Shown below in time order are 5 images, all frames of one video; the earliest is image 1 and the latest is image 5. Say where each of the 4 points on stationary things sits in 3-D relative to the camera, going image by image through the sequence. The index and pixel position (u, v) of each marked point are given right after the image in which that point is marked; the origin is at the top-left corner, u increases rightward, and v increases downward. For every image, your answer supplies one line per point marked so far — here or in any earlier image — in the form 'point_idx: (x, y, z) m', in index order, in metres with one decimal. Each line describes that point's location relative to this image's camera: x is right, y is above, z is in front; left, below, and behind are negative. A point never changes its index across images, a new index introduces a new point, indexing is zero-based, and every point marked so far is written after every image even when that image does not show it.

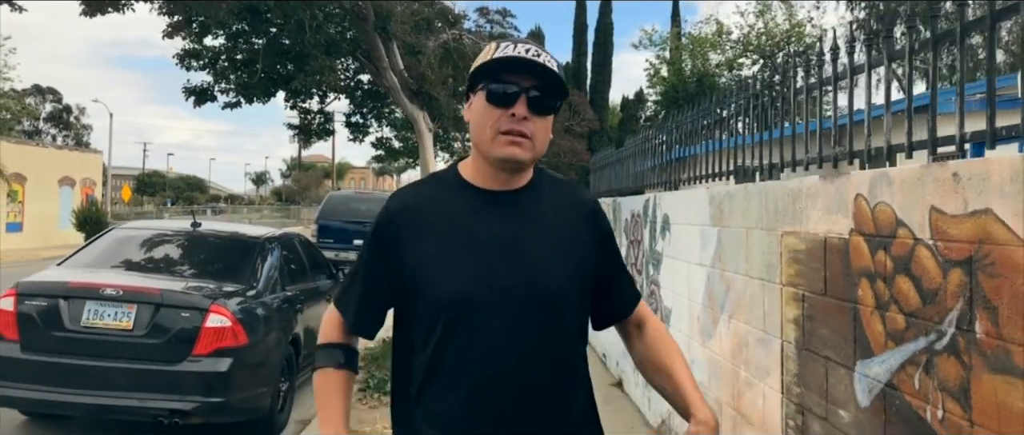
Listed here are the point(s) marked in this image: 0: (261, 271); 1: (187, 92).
0: (-2.0, -0.4, +7.2) m
1: (-3.2, +1.2, +8.8) m
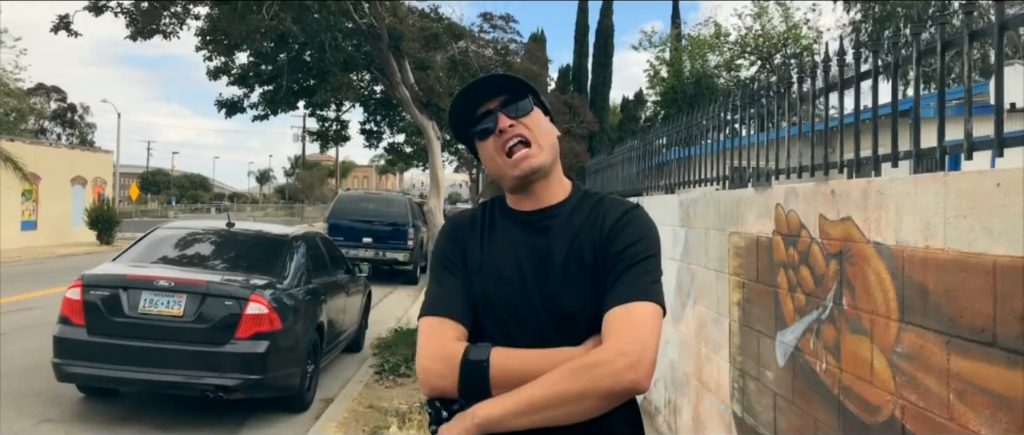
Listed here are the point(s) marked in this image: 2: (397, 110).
0: (-2.0, -0.5, +8.1) m
1: (-3.2, +1.2, +9.6) m
2: (-1.8, +1.6, +13.1) m
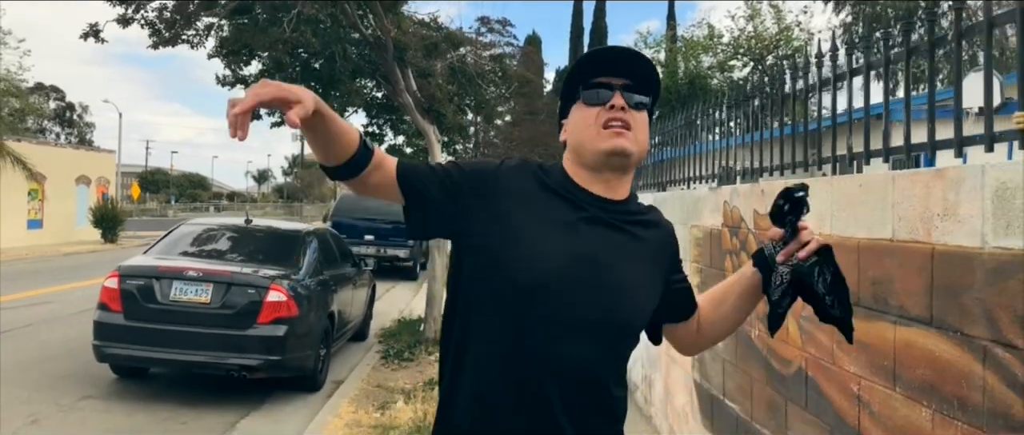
0: (-2.1, -0.4, +8.8) m
1: (-3.2, +1.2, +10.3) m
2: (-1.9, +1.7, +13.9) m
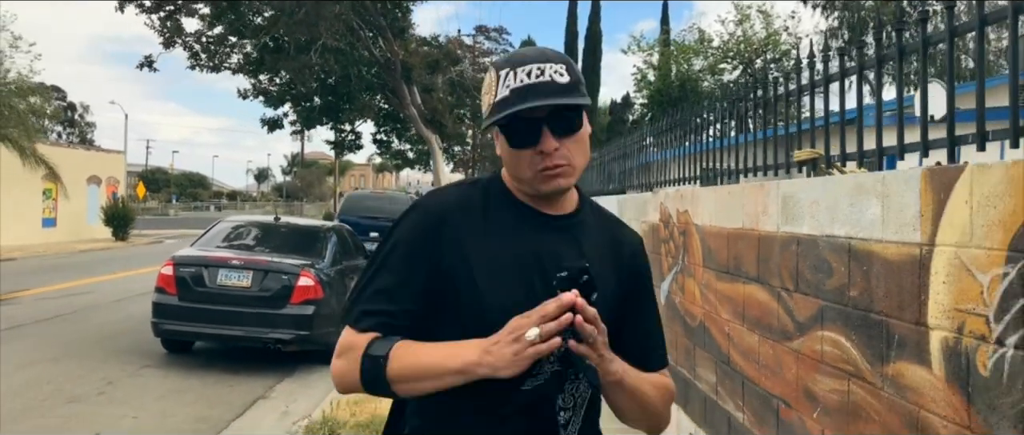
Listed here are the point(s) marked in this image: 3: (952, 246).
0: (-2.2, -0.4, +10.2) m
1: (-3.3, +1.3, +11.7) m
2: (-2.0, +1.7, +15.3) m
3: (+1.1, -0.1, +2.2) m
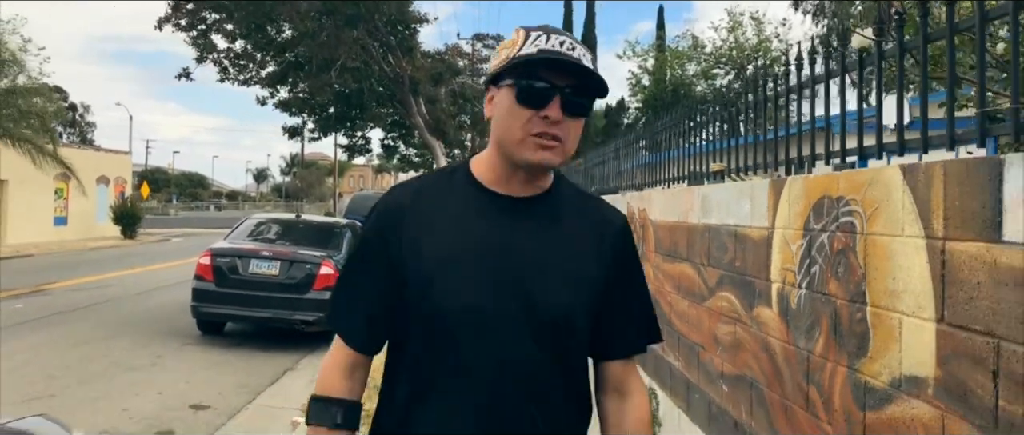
0: (-2.2, -0.4, +11.5) m
1: (-3.4, +1.3, +13.0) m
2: (-2.0, +1.7, +16.5) m
3: (+1.1, 0.0, +3.5) m
